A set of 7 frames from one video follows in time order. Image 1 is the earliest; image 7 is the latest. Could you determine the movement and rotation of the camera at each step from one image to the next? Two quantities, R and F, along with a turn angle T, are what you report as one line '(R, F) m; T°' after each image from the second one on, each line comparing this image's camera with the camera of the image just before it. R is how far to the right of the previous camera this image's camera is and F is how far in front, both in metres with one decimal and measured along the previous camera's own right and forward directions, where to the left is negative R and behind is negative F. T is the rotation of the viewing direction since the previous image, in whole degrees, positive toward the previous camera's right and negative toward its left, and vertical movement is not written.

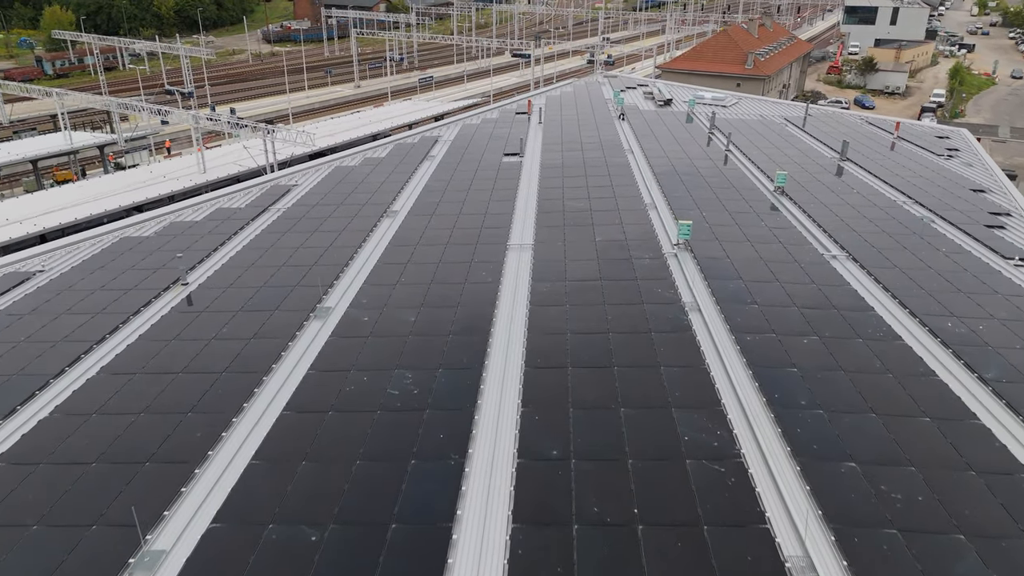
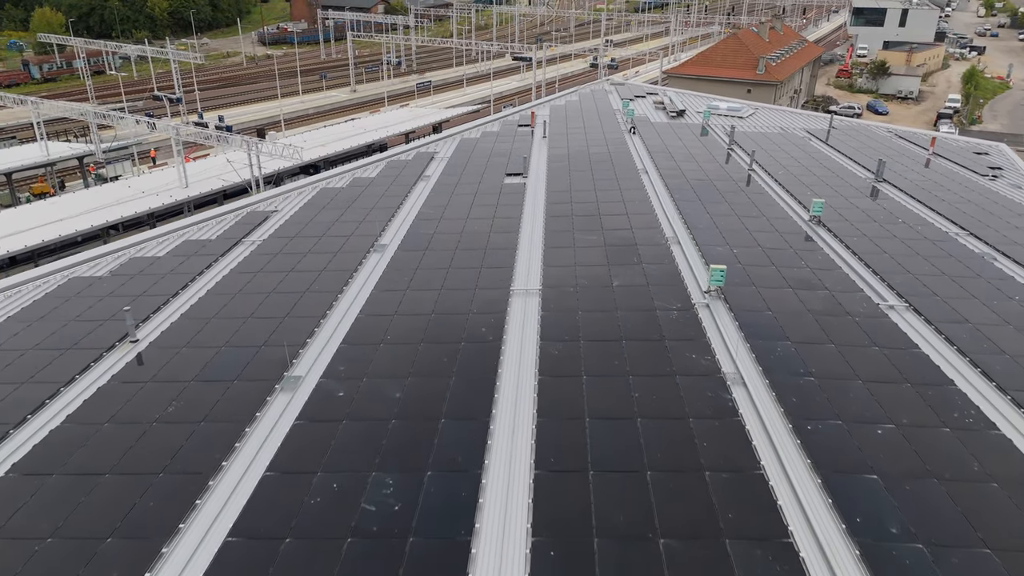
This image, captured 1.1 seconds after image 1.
(-0.1, +2.7) m; 0°
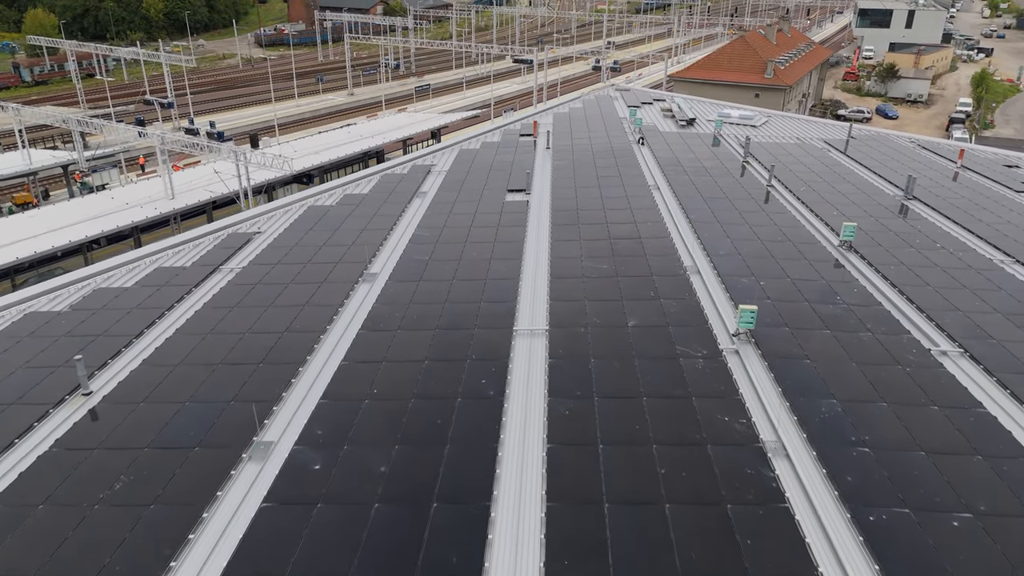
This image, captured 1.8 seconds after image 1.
(-0.1, +1.9) m; 0°
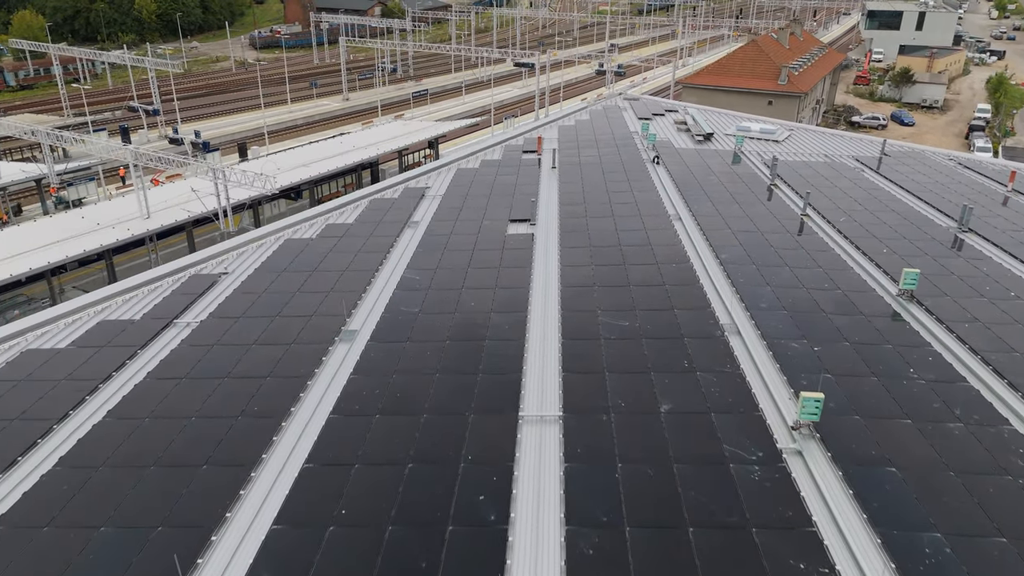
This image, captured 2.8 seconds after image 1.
(-0.1, +2.9) m; 0°
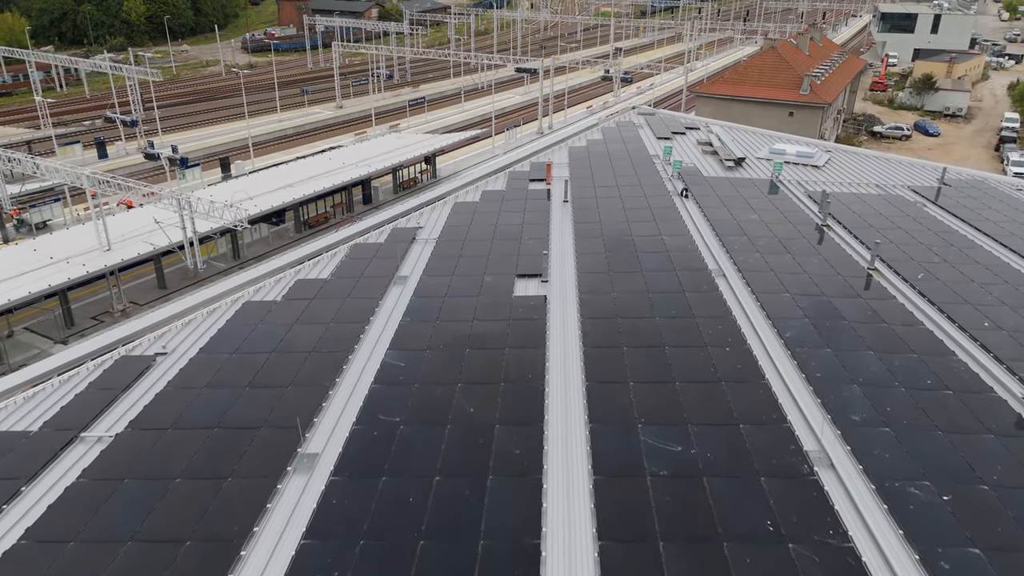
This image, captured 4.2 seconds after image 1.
(-0.3, +4.1) m; 0°
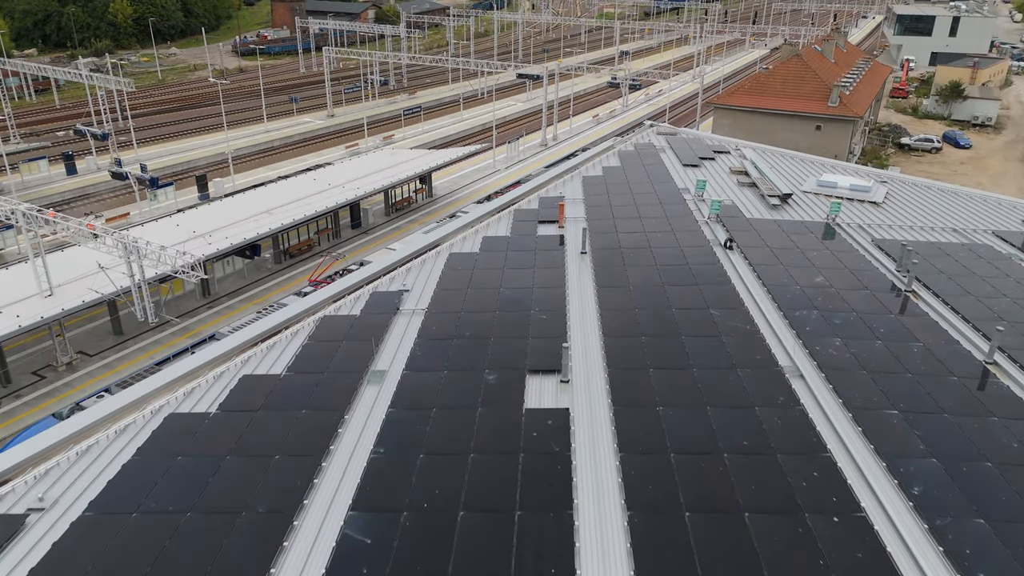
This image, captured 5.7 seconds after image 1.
(-0.2, +4.6) m; 0°
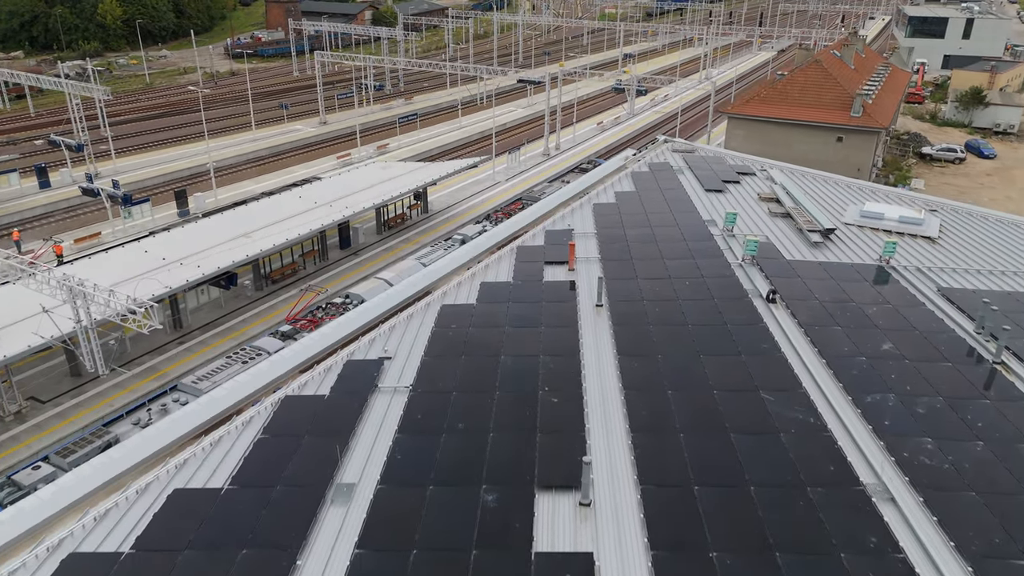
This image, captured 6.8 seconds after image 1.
(-0.1, +3.3) m; 0°
